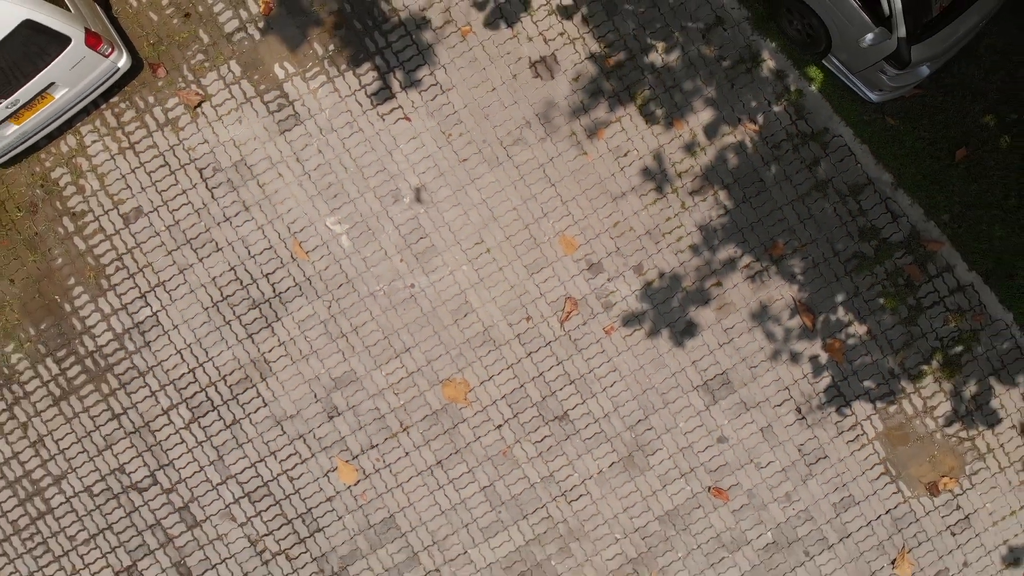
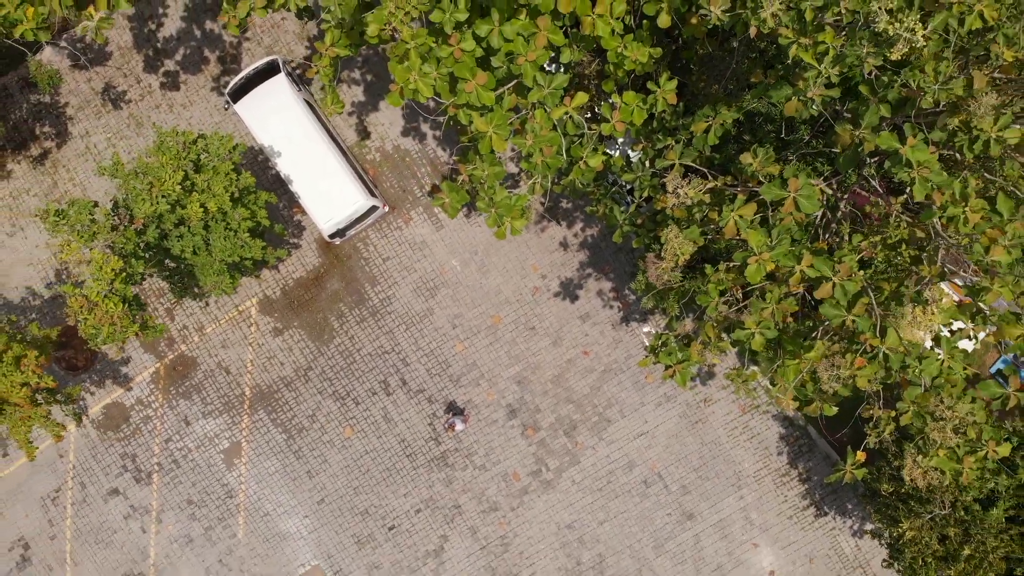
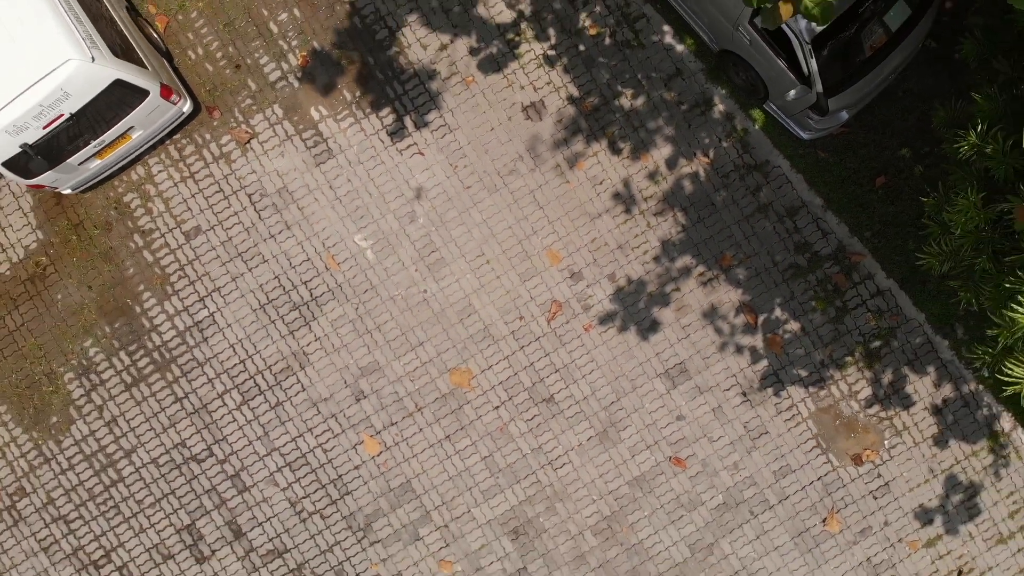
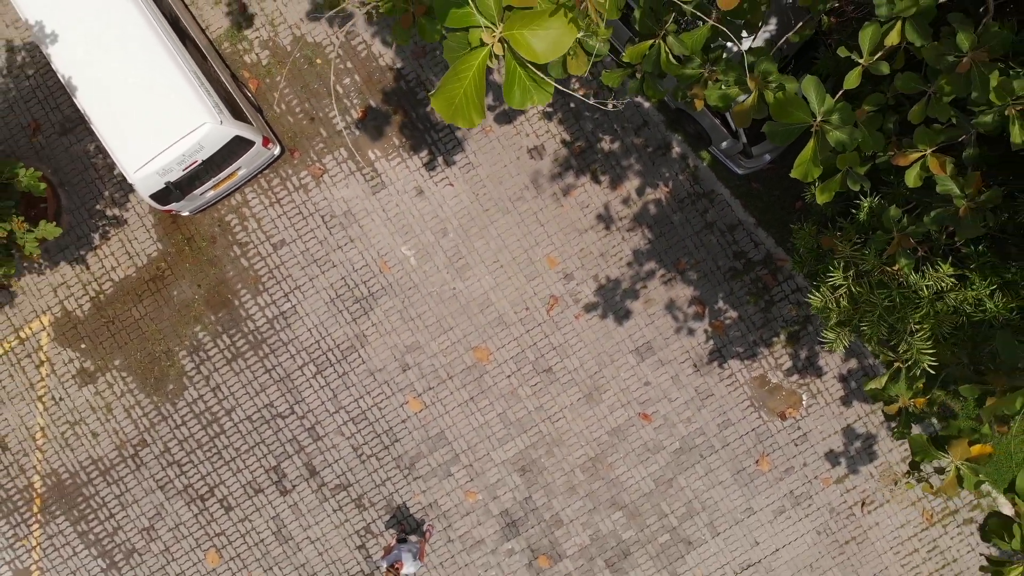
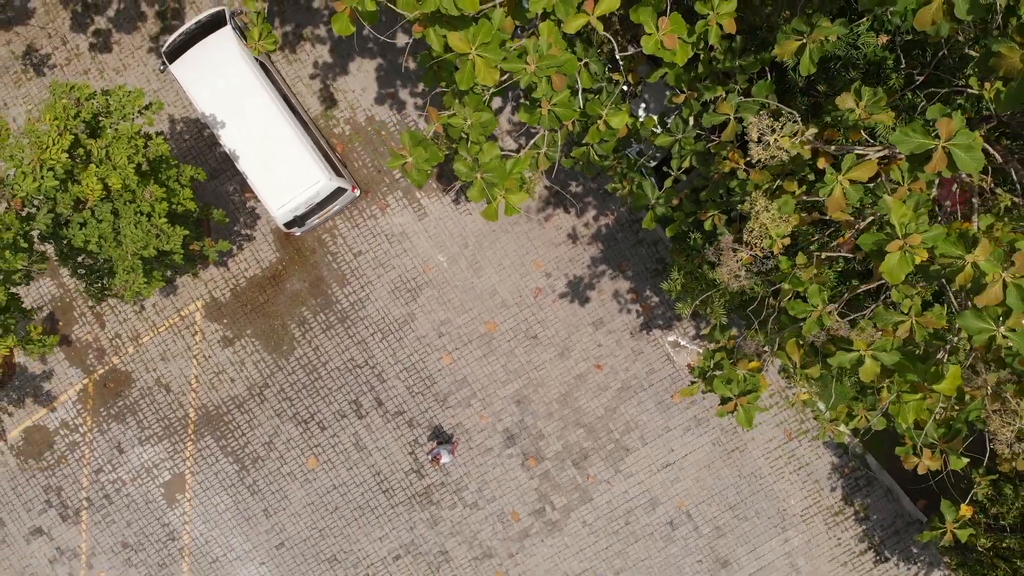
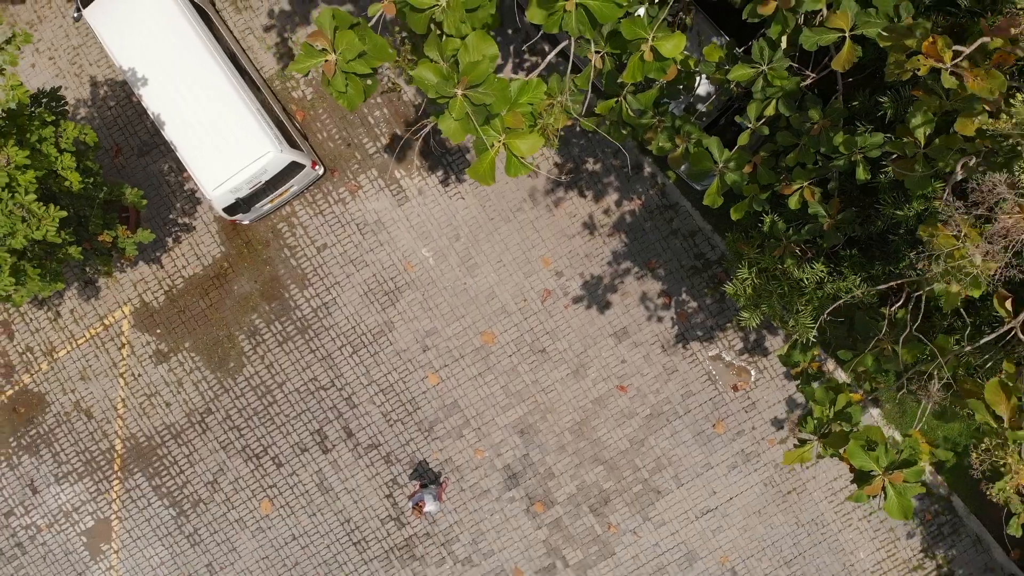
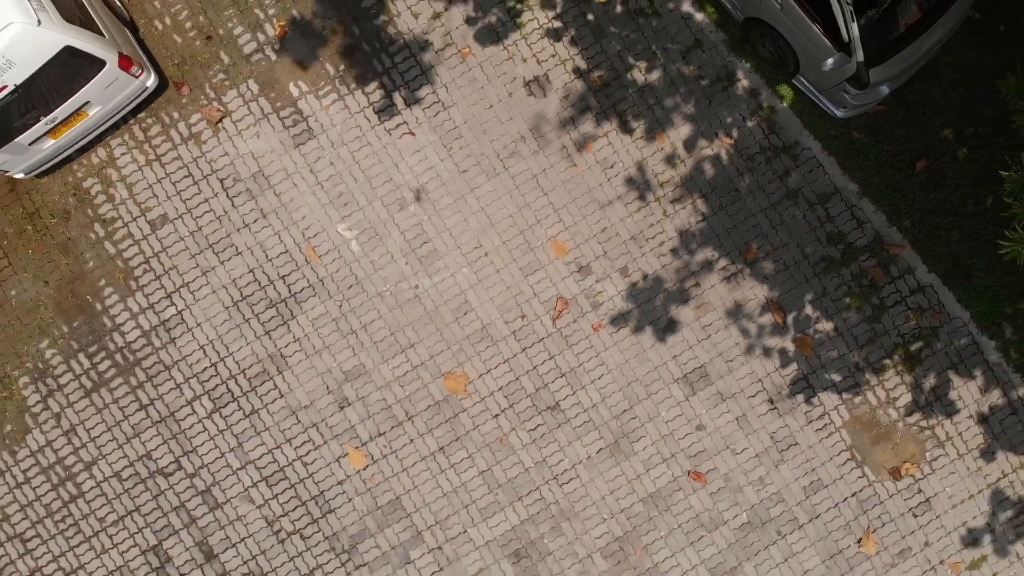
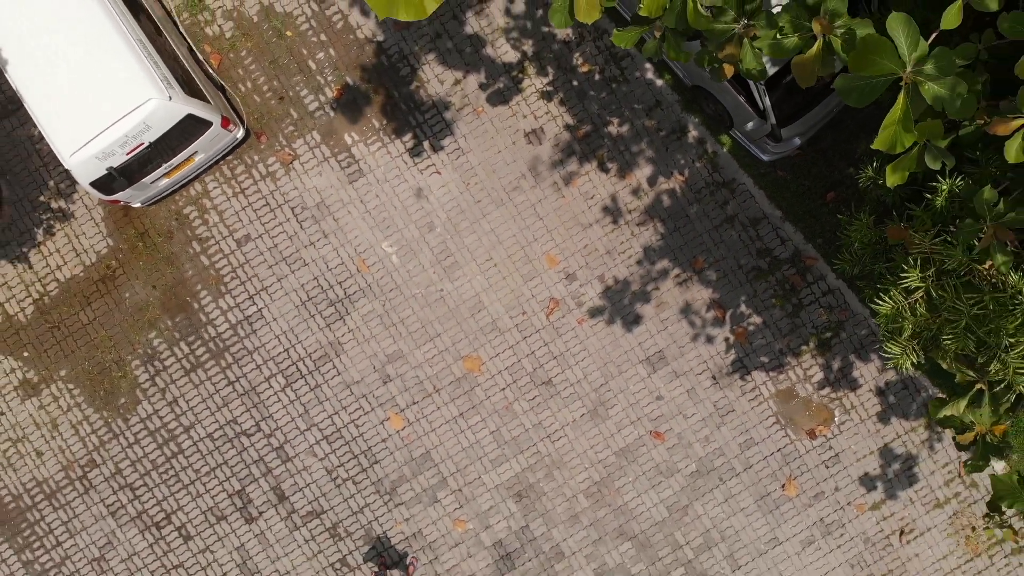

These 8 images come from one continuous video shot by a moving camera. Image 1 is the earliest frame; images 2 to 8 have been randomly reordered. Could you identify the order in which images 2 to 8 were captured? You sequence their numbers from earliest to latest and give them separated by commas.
7, 3, 8, 4, 6, 5, 2
